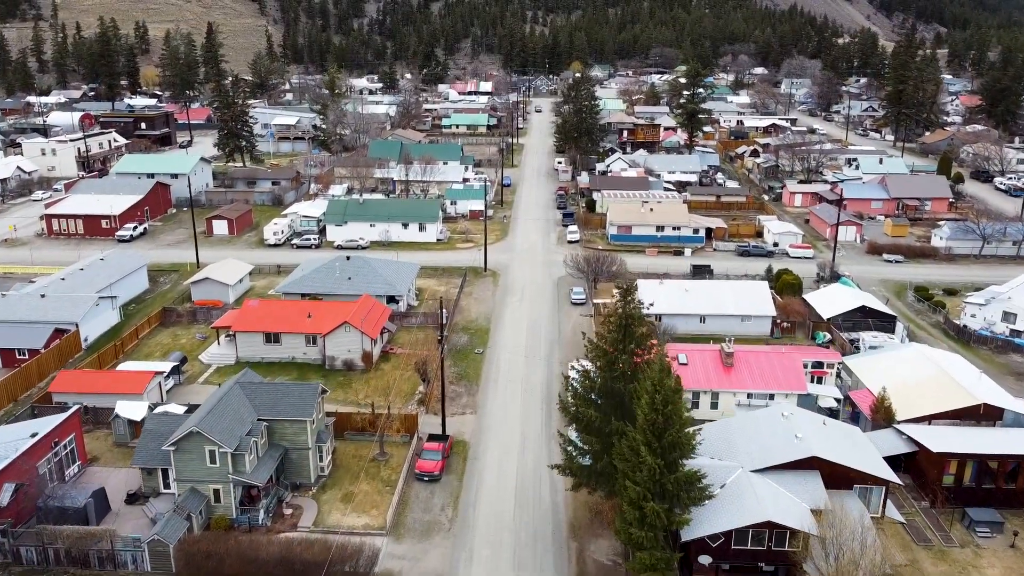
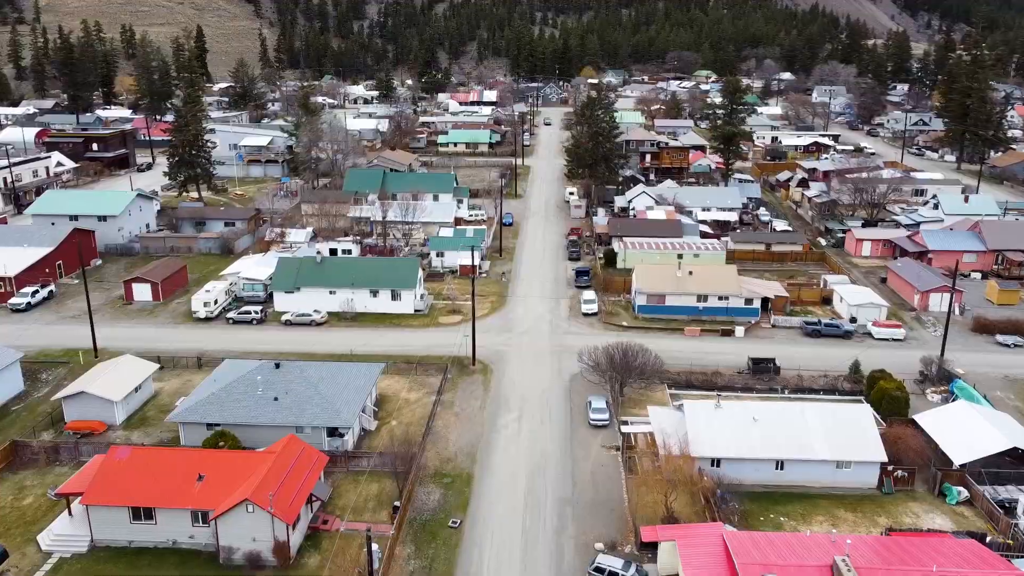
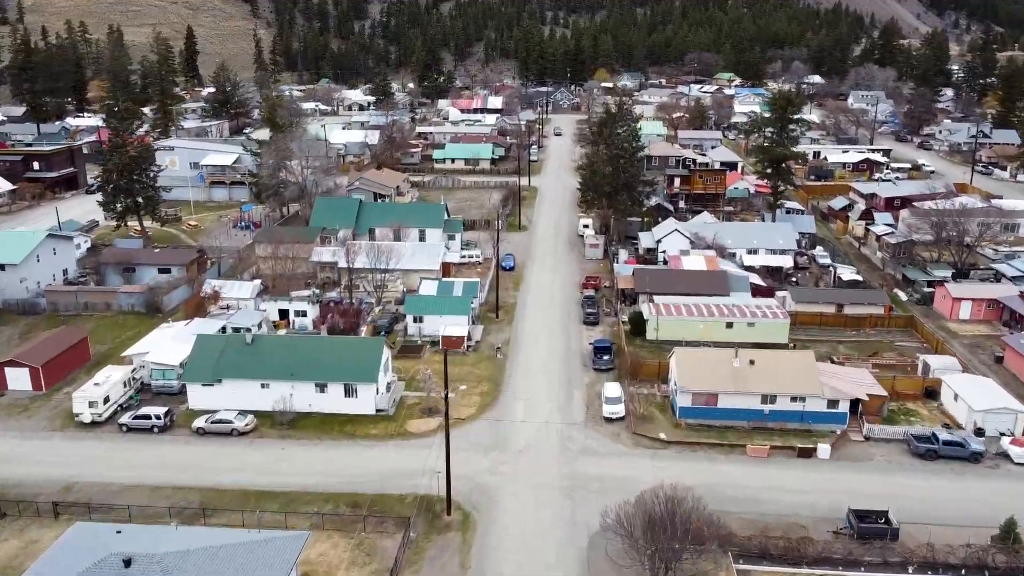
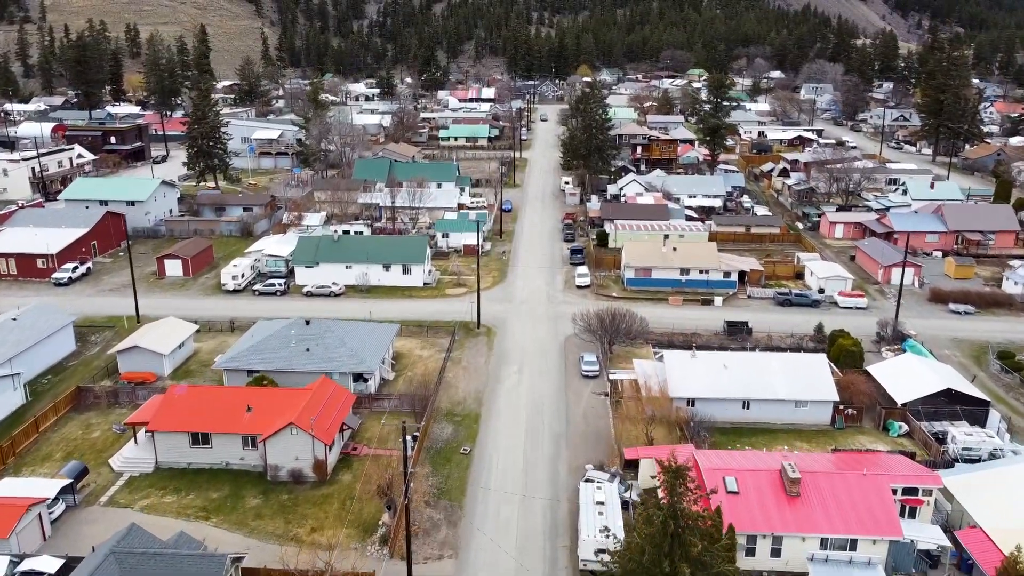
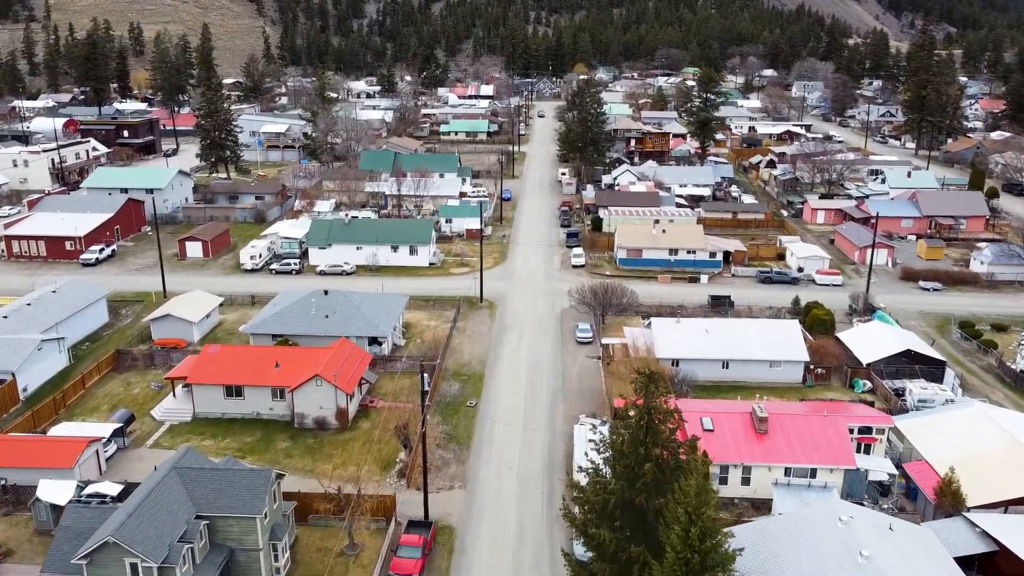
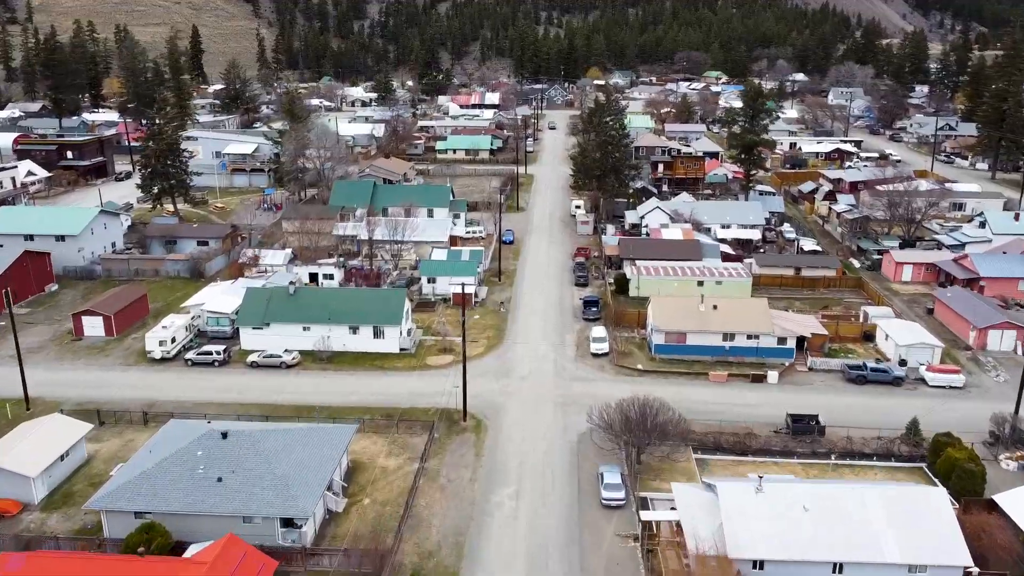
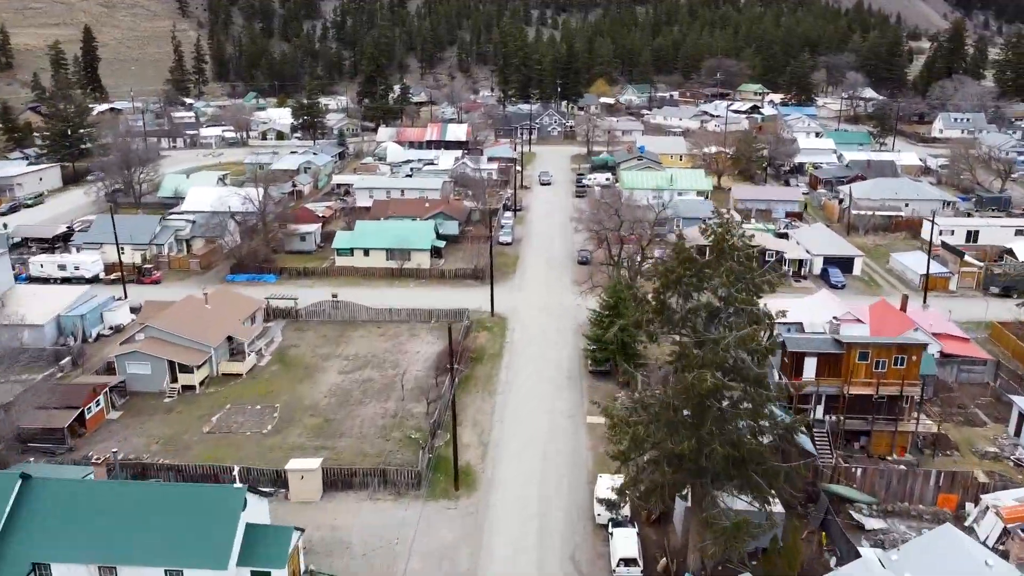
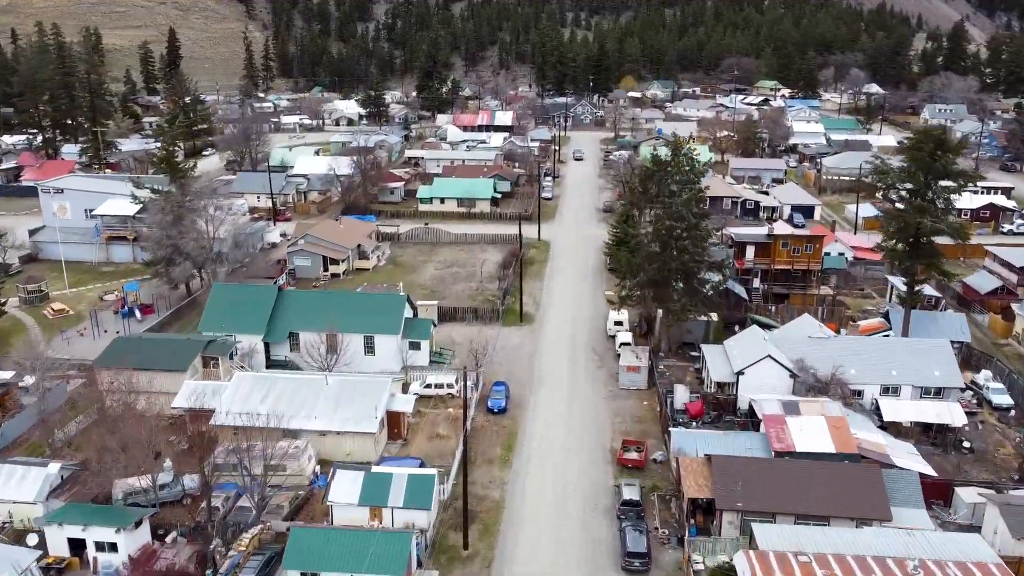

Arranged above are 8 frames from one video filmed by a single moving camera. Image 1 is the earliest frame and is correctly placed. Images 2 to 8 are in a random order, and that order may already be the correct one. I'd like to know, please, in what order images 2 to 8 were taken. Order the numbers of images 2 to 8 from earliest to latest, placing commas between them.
5, 4, 2, 6, 3, 8, 7
